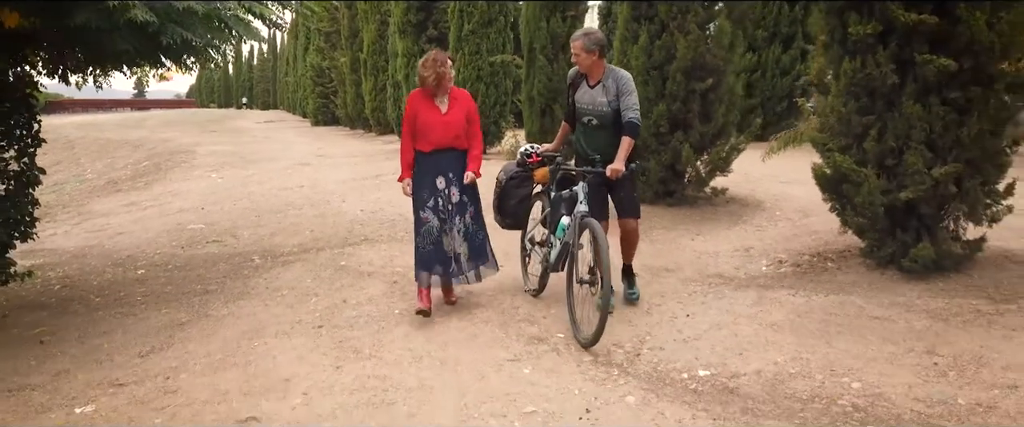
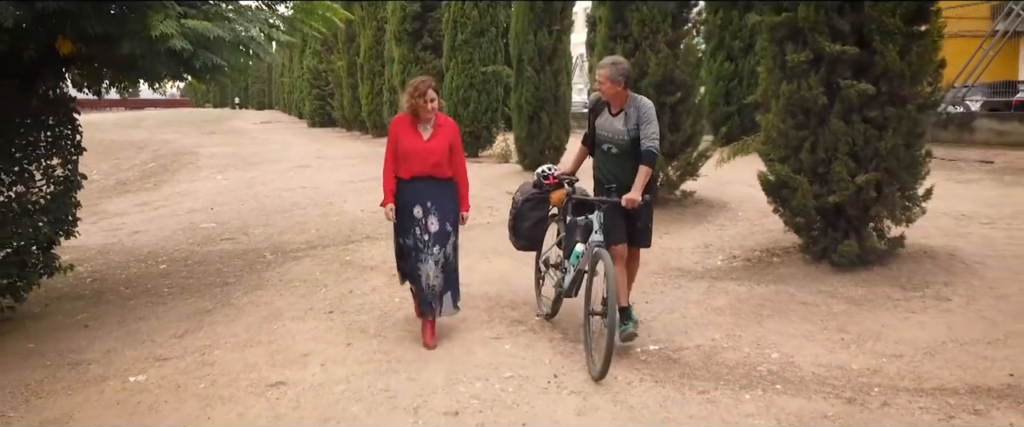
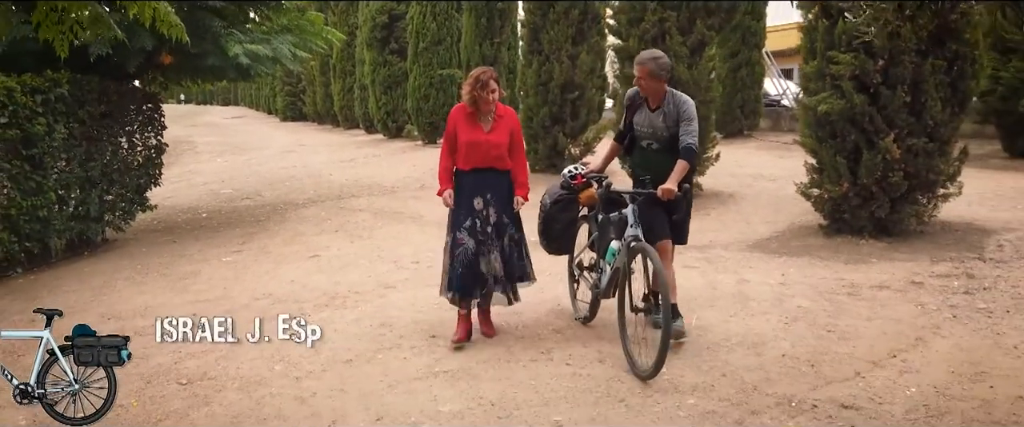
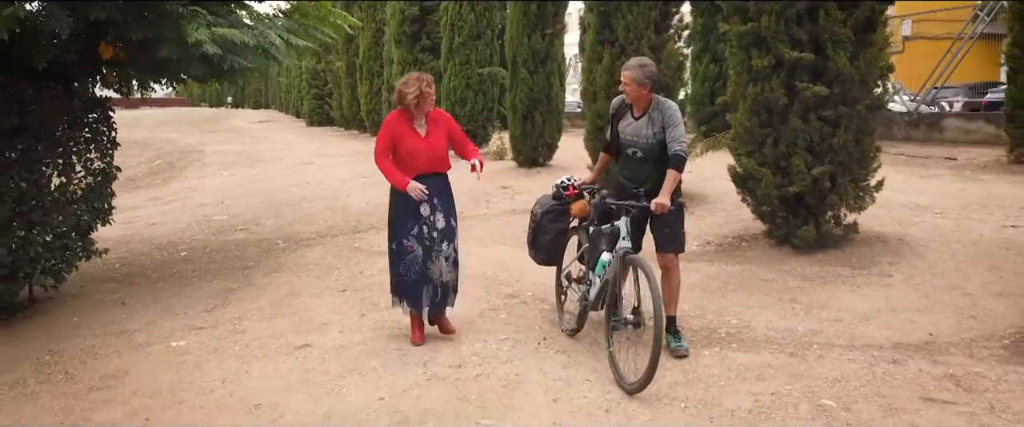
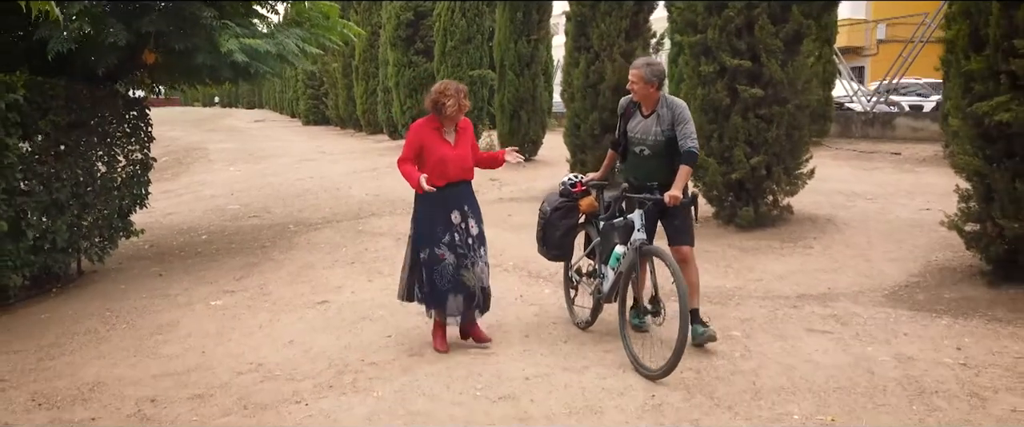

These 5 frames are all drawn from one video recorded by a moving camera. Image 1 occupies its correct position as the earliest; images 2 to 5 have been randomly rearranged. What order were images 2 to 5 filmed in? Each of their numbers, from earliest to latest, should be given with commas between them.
2, 4, 5, 3
